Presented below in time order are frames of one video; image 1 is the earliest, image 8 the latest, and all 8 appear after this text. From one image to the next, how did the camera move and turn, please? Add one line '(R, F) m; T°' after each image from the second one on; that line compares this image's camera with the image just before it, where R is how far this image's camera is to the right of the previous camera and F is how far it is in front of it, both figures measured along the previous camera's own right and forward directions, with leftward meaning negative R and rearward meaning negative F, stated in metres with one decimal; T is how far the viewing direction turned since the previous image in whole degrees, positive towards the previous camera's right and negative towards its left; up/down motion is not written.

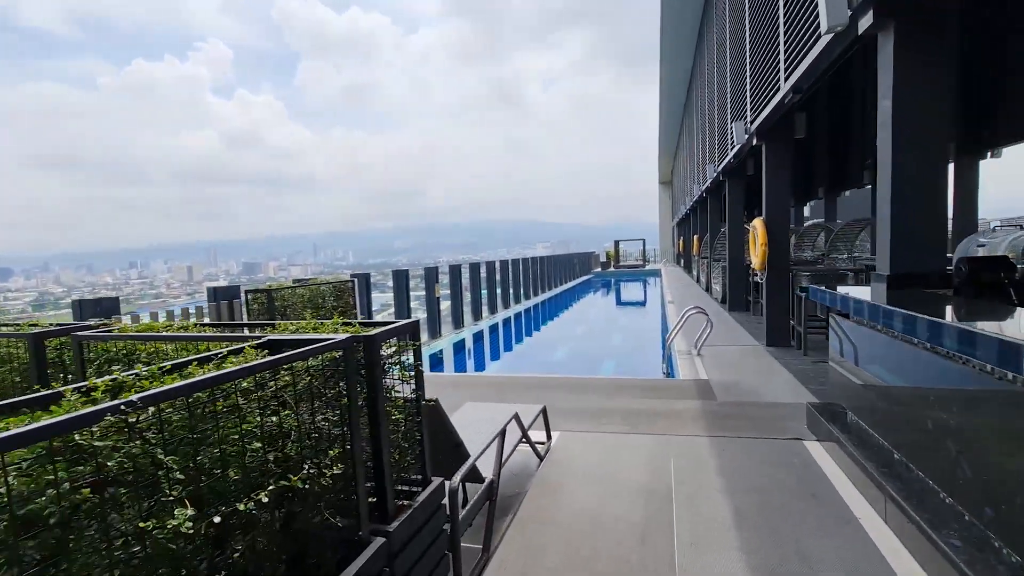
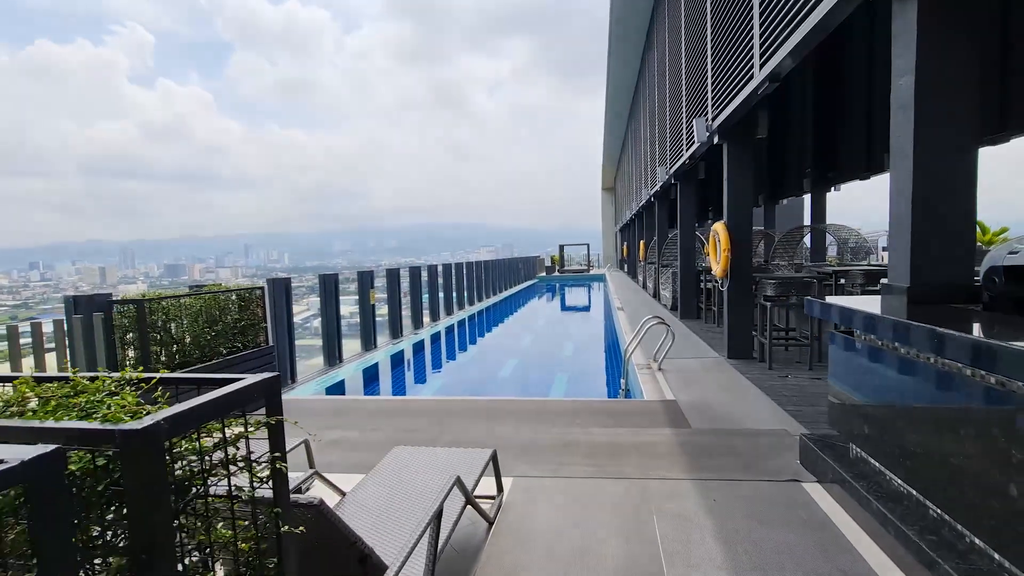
(0.0, +0.5) m; +7°
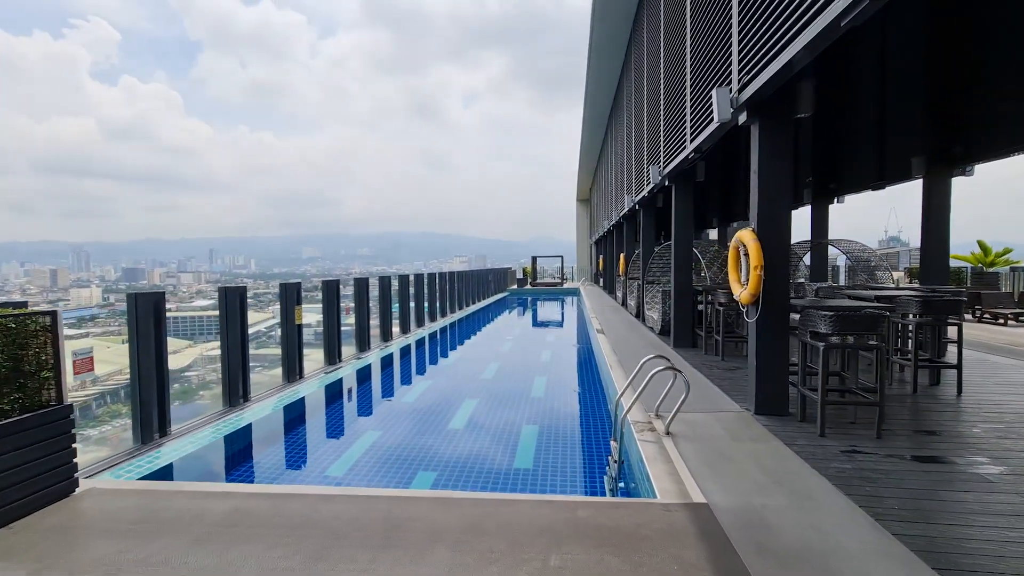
(+0.1, +1.2) m; +3°
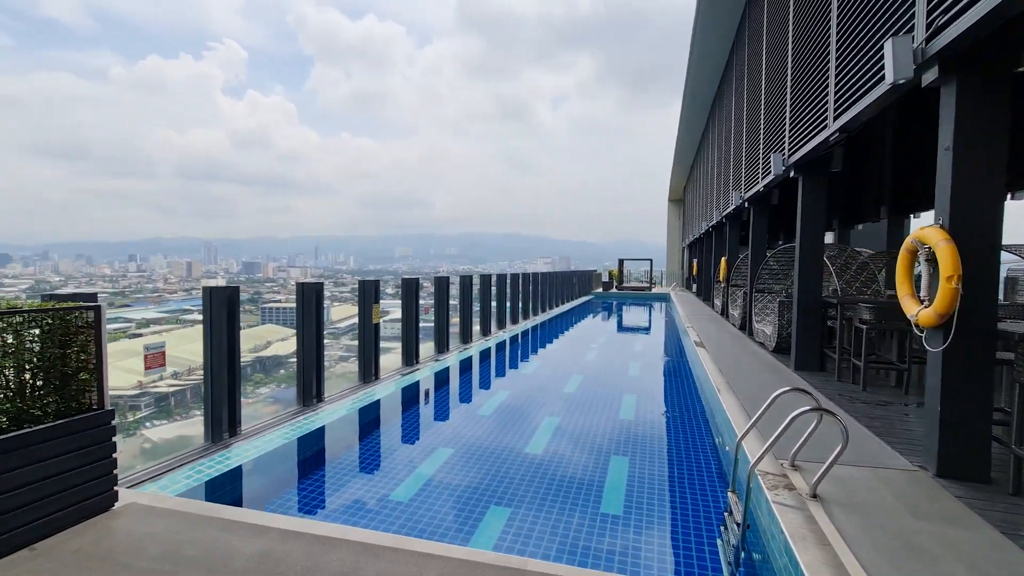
(-0.1, +0.5) m; -10°
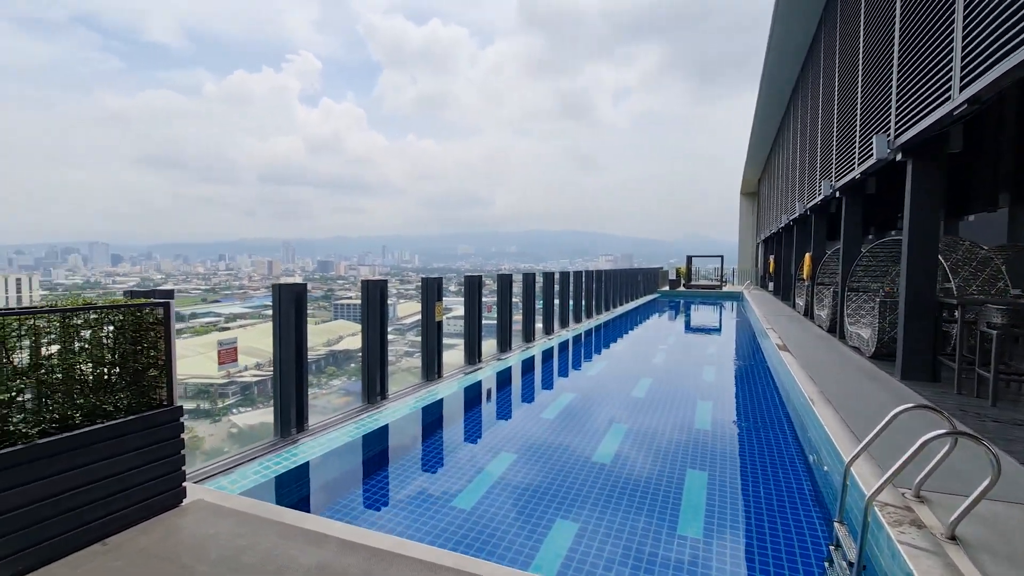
(0.0, +0.2) m; -7°
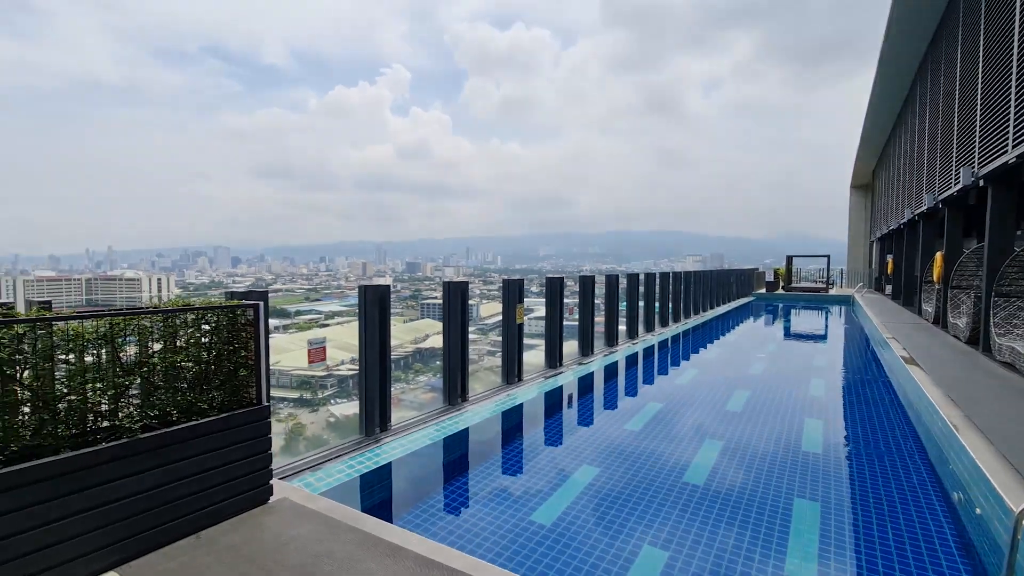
(0.0, +0.1) m; -9°
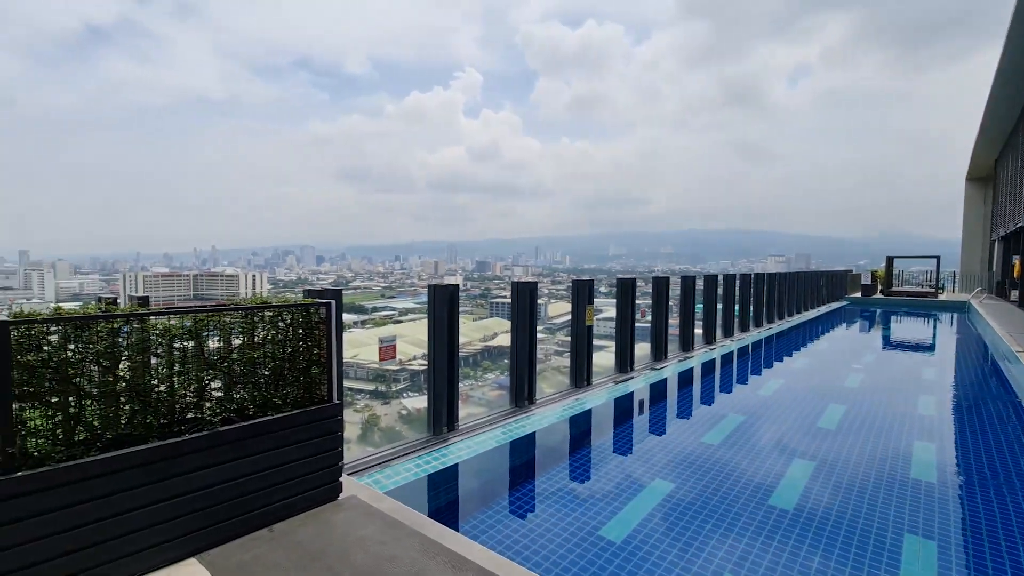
(0.0, +0.1) m; -8°
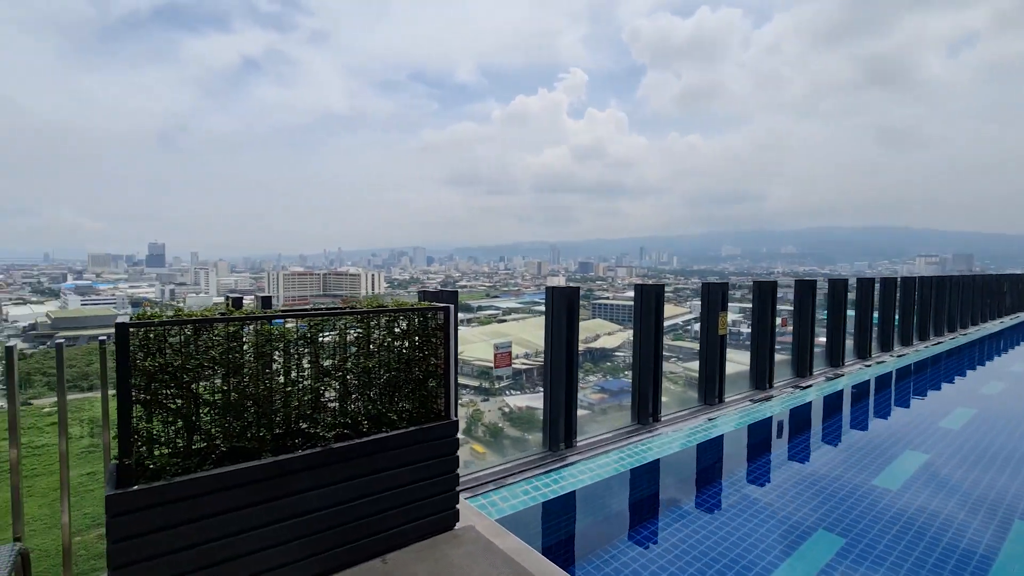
(-0.2, +0.3) m; -12°
